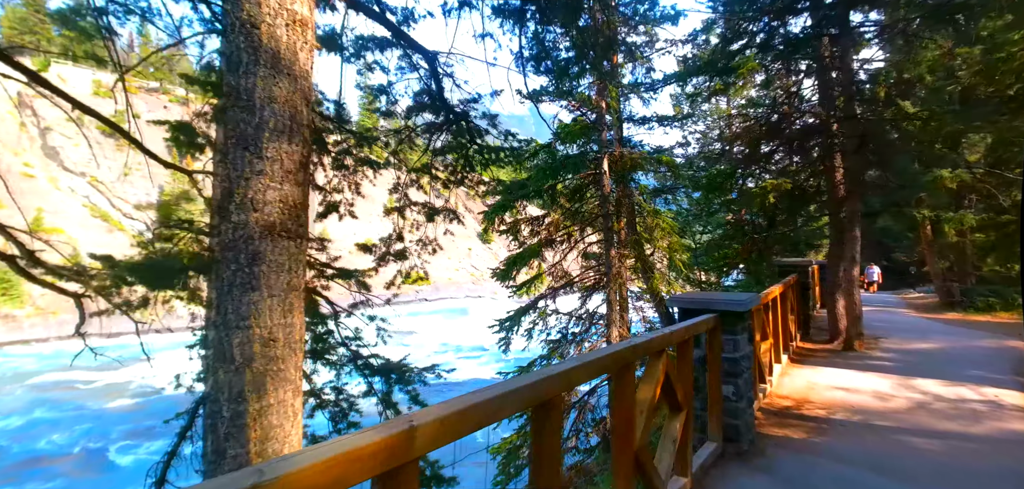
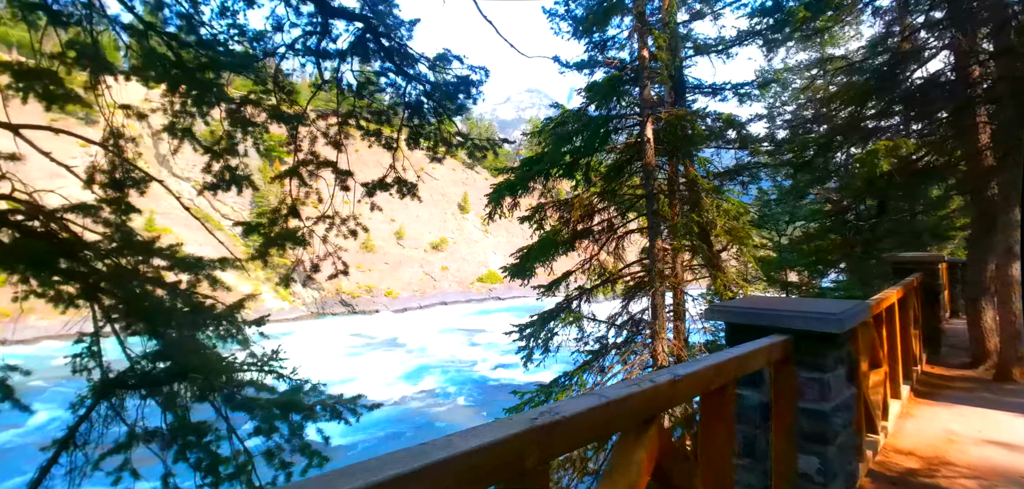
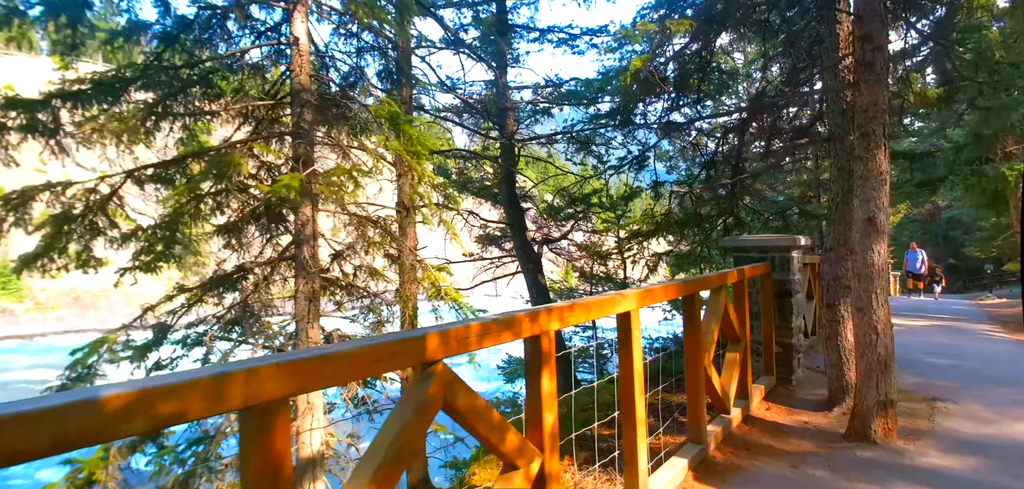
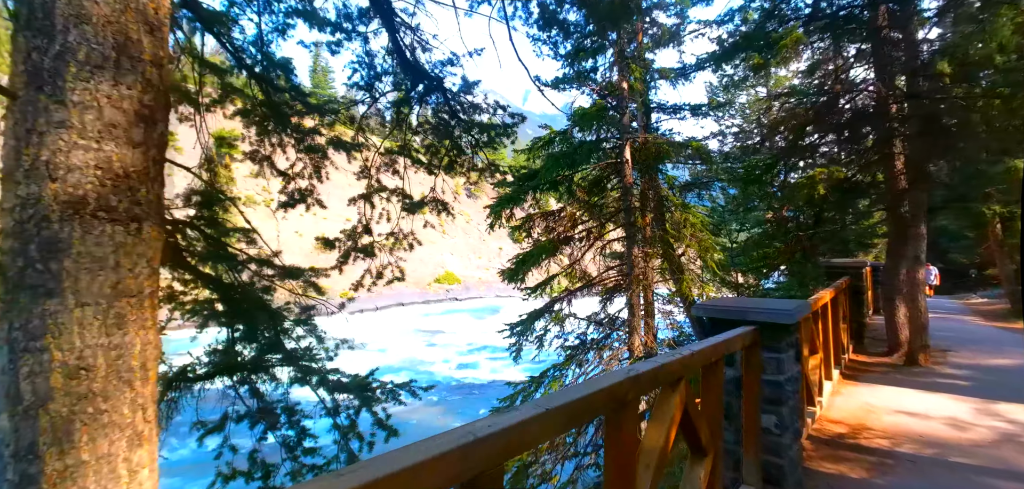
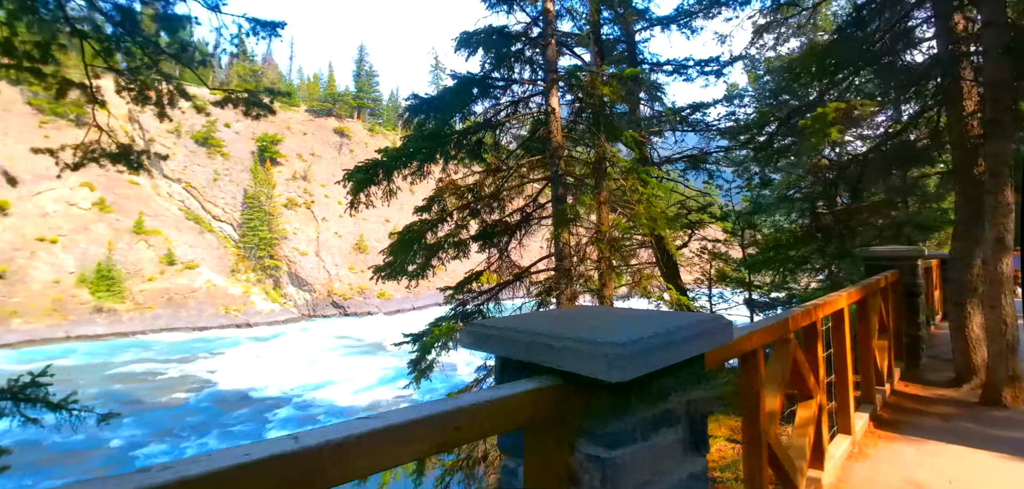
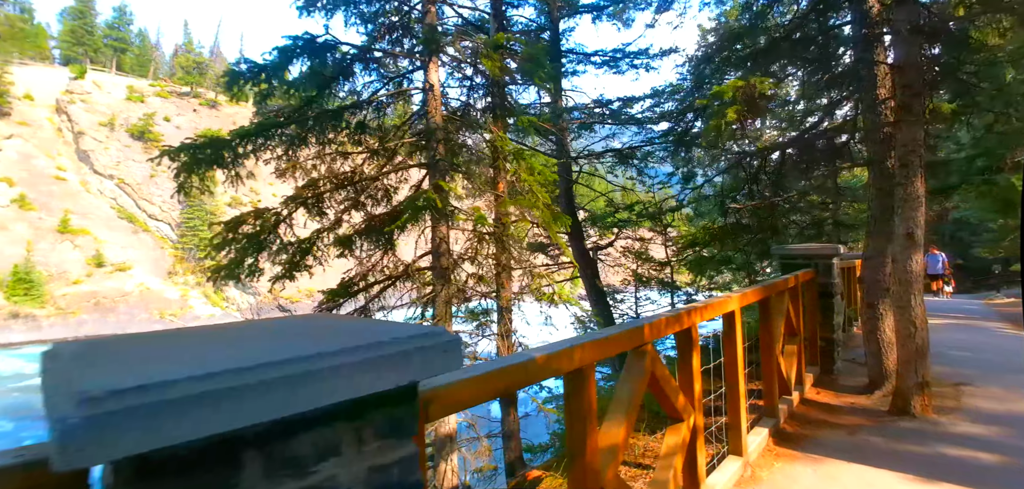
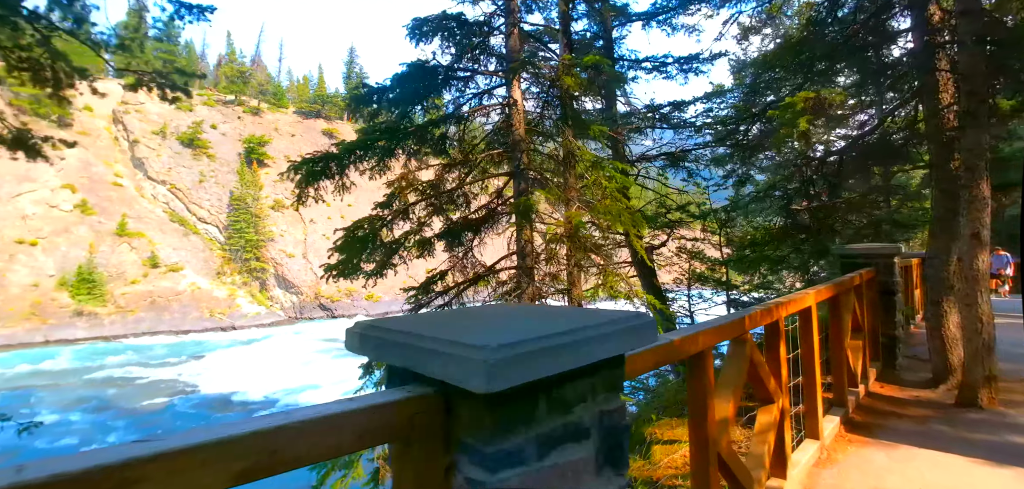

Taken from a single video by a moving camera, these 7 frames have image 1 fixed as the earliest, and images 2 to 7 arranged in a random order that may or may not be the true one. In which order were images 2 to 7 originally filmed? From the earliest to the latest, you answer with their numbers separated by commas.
4, 2, 5, 7, 6, 3
